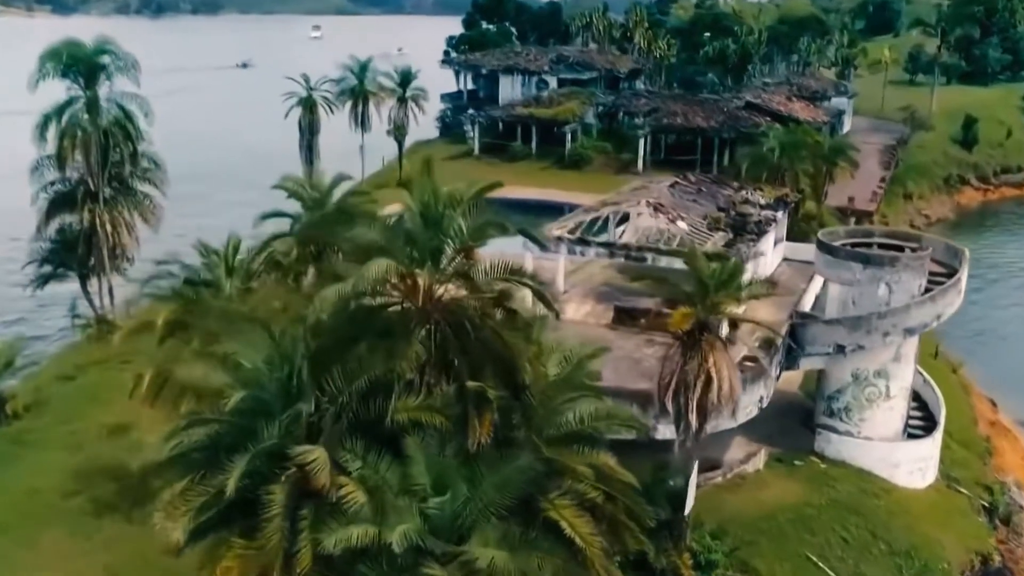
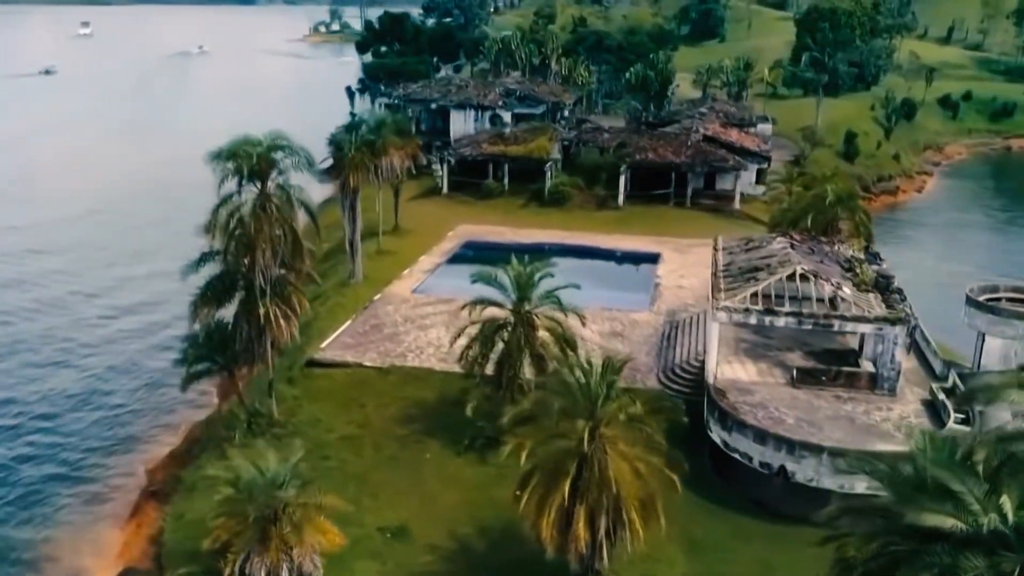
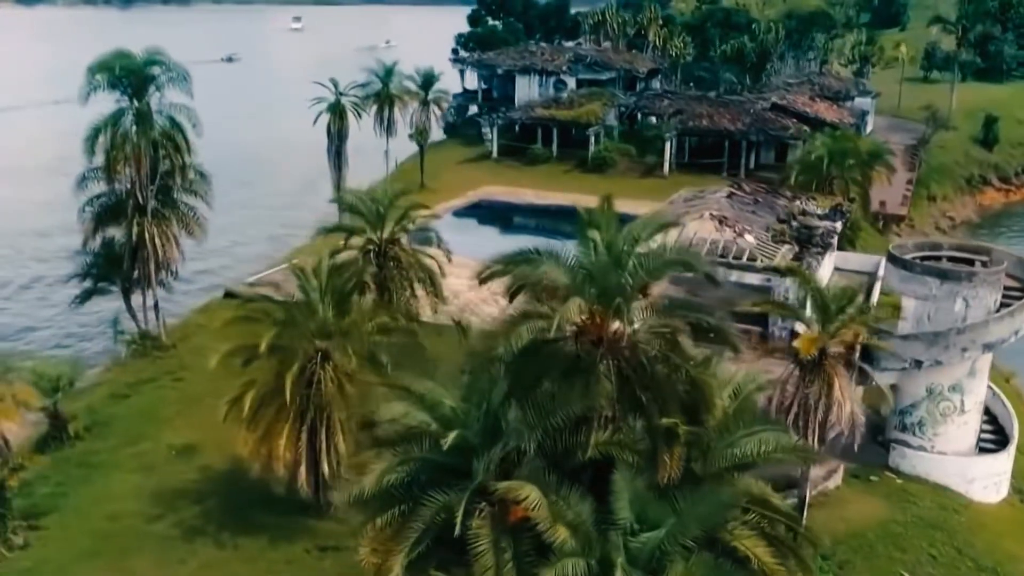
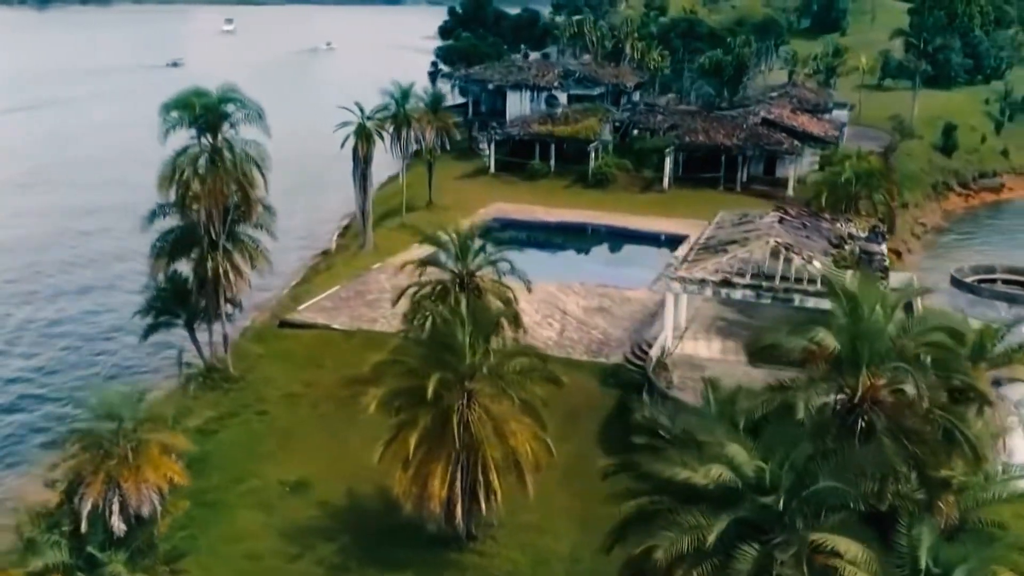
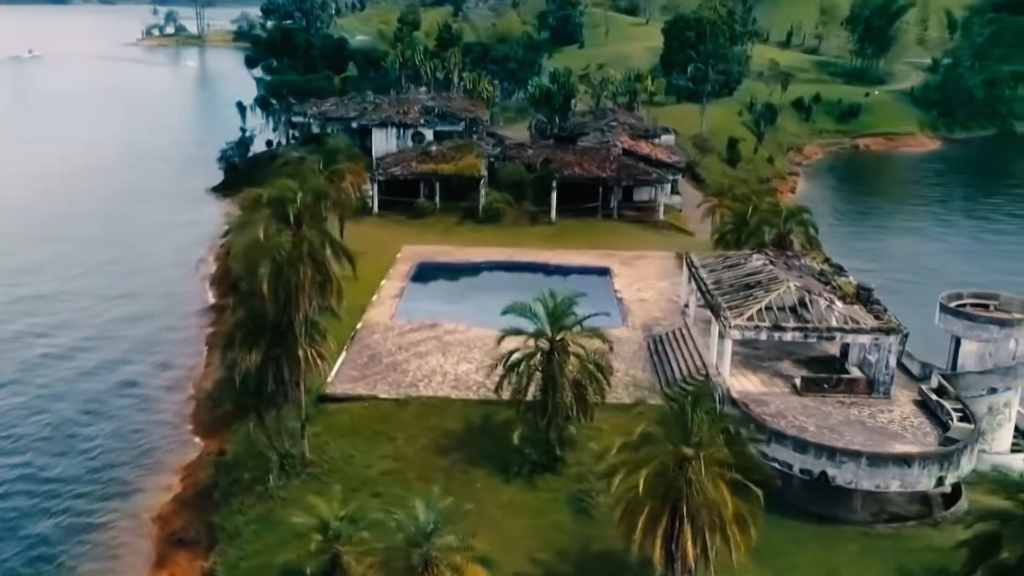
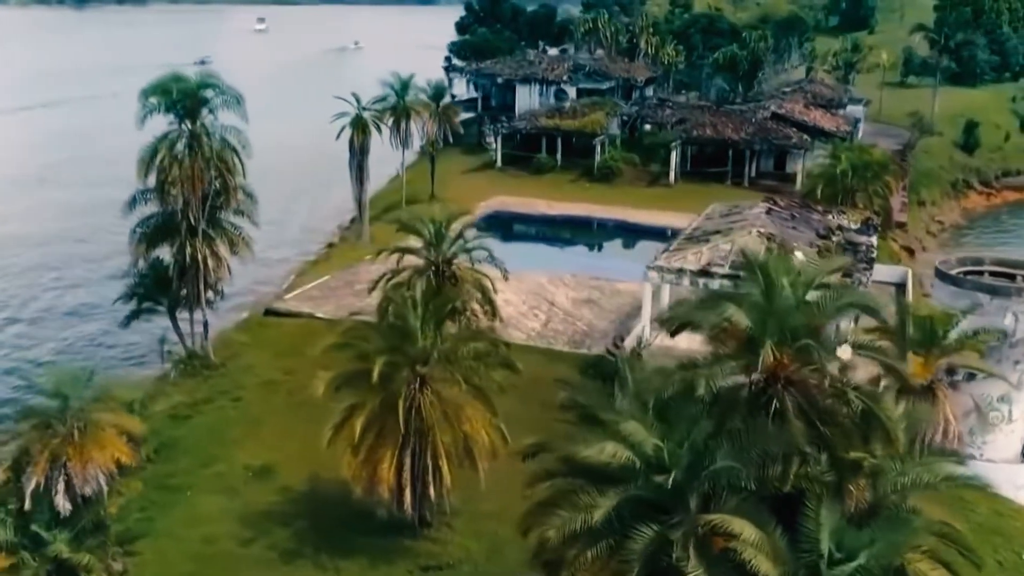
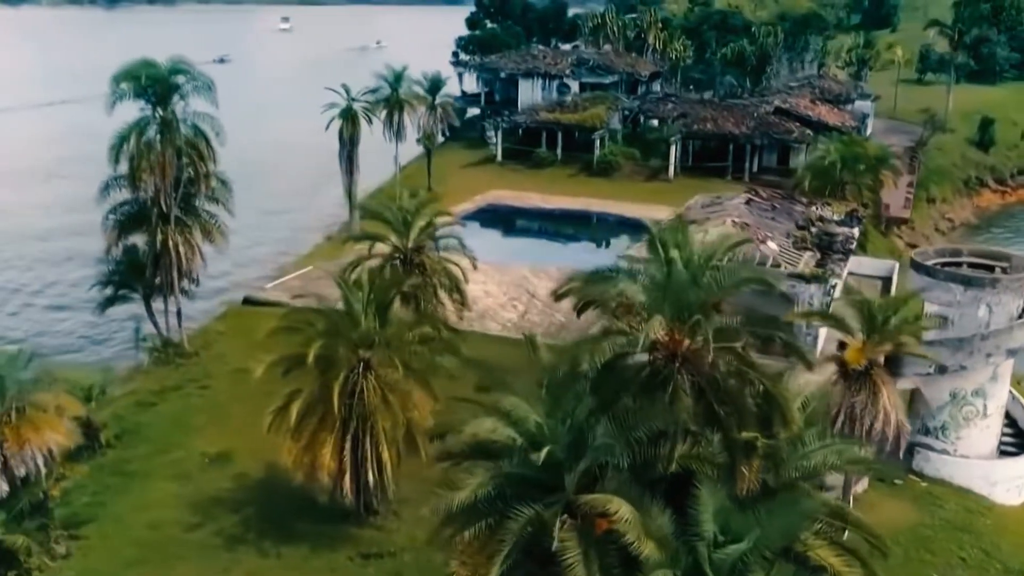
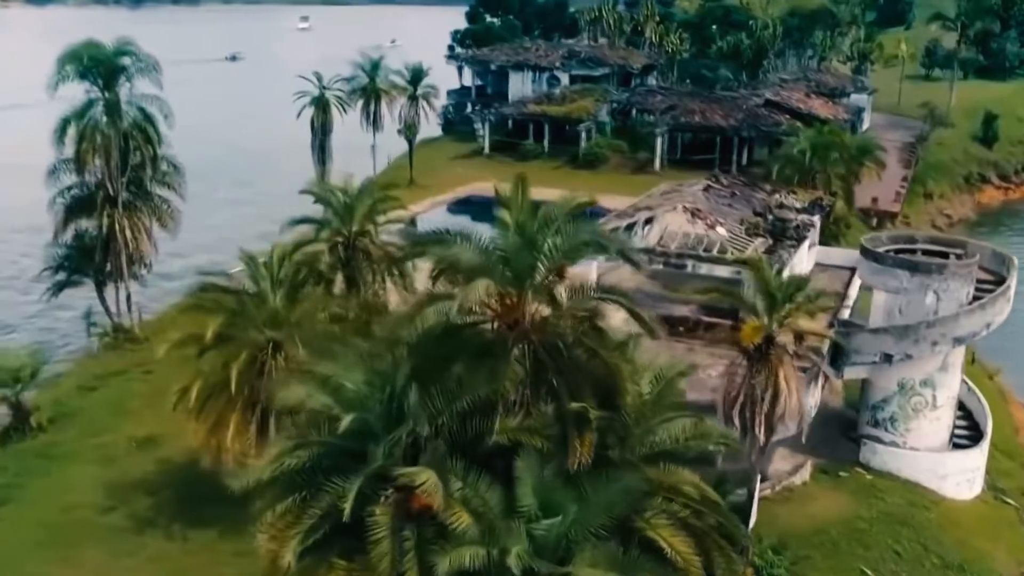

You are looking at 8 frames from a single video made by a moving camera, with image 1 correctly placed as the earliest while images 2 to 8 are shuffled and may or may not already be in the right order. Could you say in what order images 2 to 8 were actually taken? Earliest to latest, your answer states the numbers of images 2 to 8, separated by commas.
8, 3, 7, 6, 4, 2, 5
